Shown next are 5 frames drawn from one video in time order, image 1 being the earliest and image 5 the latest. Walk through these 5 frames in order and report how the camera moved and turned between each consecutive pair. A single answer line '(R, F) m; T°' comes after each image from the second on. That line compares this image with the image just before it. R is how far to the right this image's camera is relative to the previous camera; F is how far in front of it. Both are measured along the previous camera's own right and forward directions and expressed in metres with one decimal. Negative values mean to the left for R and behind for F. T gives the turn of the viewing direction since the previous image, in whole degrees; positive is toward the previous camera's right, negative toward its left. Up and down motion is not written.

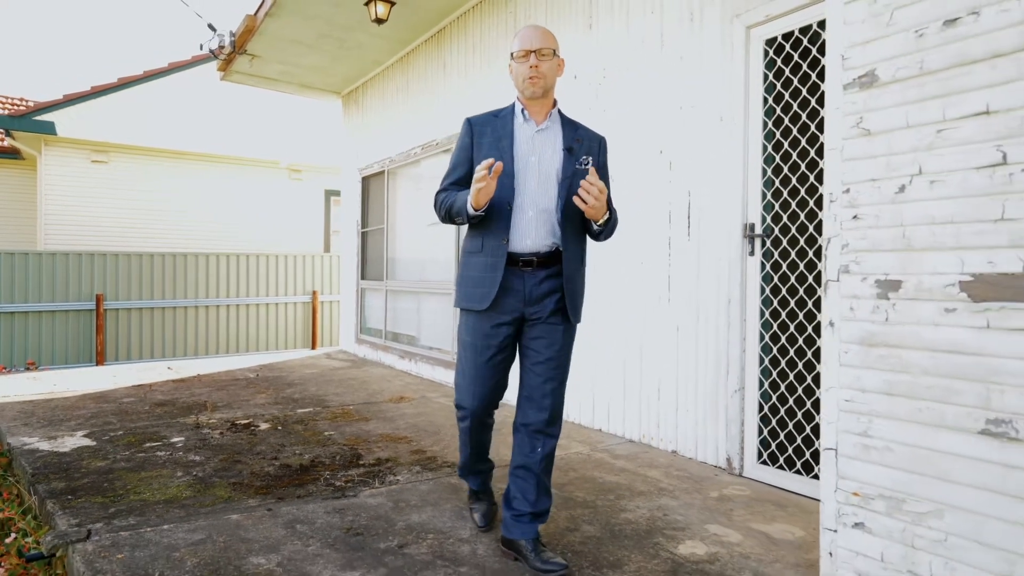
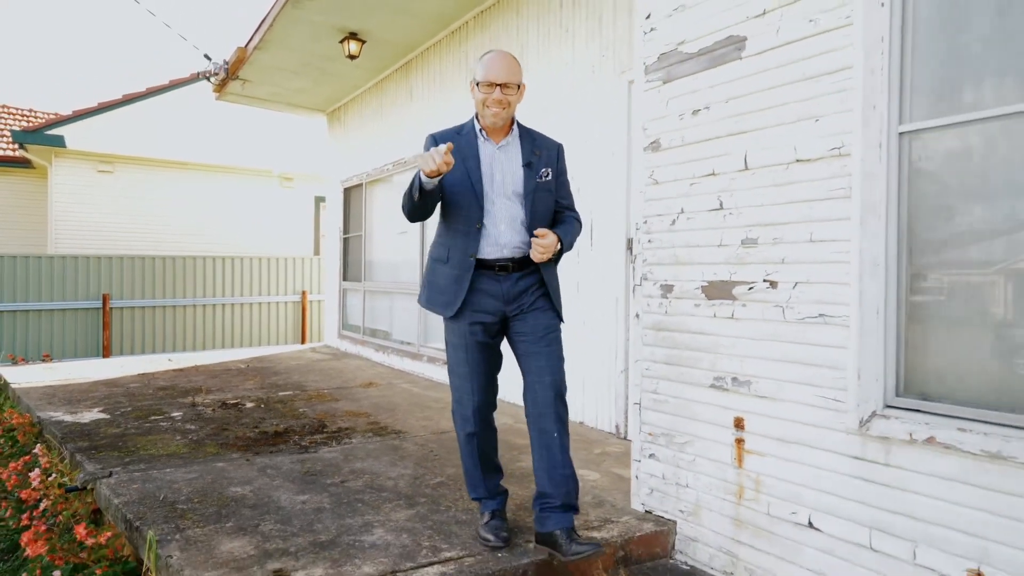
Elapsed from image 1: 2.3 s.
(+0.5, -0.8) m; 0°
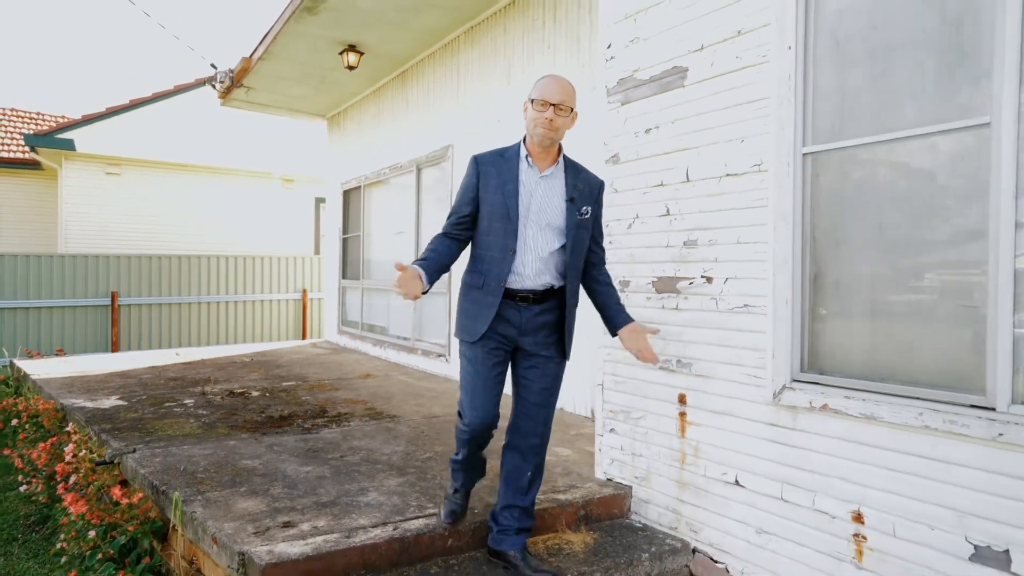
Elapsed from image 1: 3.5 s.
(+0.1, -0.4) m; 0°
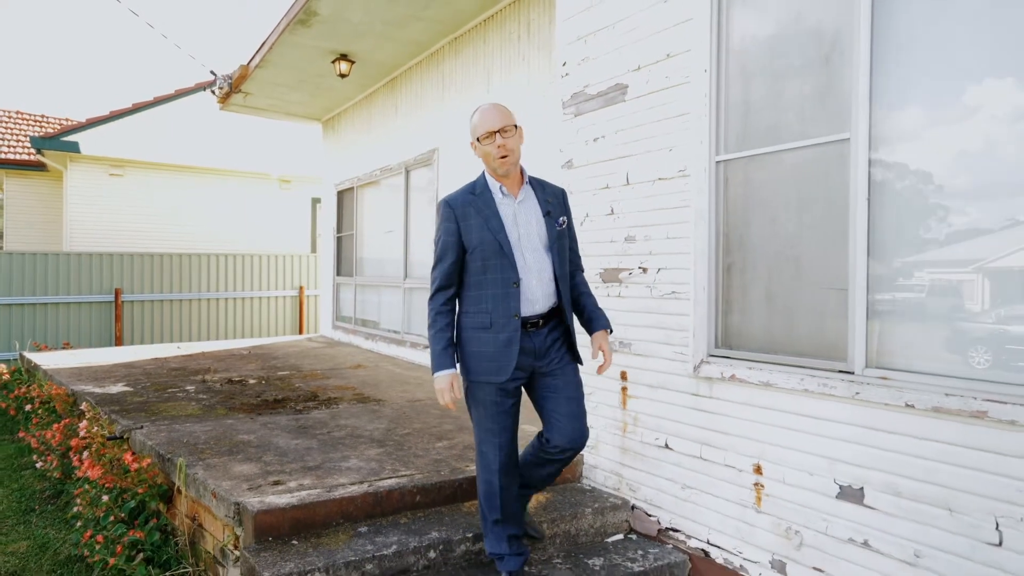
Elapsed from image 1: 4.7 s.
(+0.2, -0.4) m; 0°
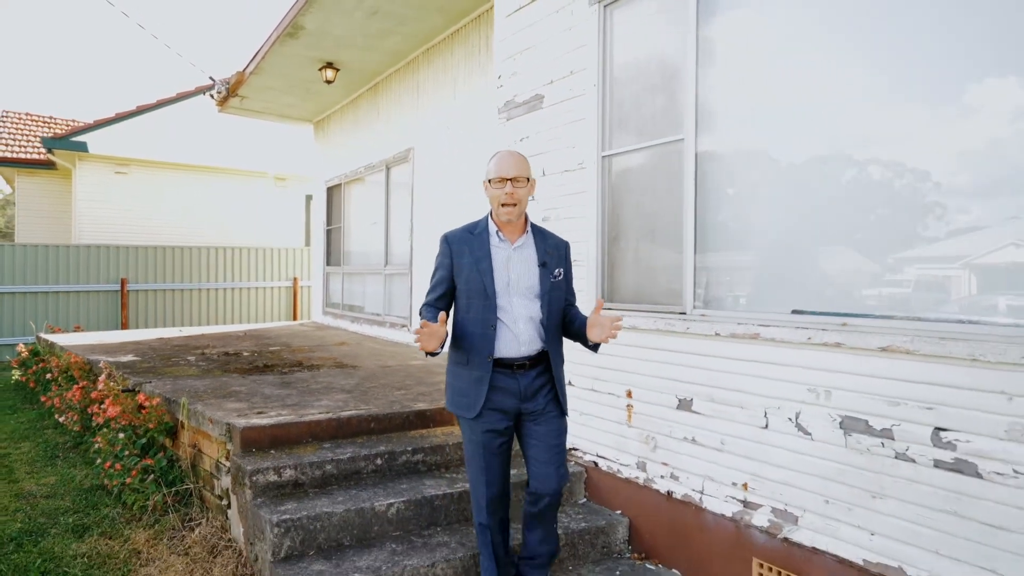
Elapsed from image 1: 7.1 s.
(+0.4, -0.7) m; 0°
